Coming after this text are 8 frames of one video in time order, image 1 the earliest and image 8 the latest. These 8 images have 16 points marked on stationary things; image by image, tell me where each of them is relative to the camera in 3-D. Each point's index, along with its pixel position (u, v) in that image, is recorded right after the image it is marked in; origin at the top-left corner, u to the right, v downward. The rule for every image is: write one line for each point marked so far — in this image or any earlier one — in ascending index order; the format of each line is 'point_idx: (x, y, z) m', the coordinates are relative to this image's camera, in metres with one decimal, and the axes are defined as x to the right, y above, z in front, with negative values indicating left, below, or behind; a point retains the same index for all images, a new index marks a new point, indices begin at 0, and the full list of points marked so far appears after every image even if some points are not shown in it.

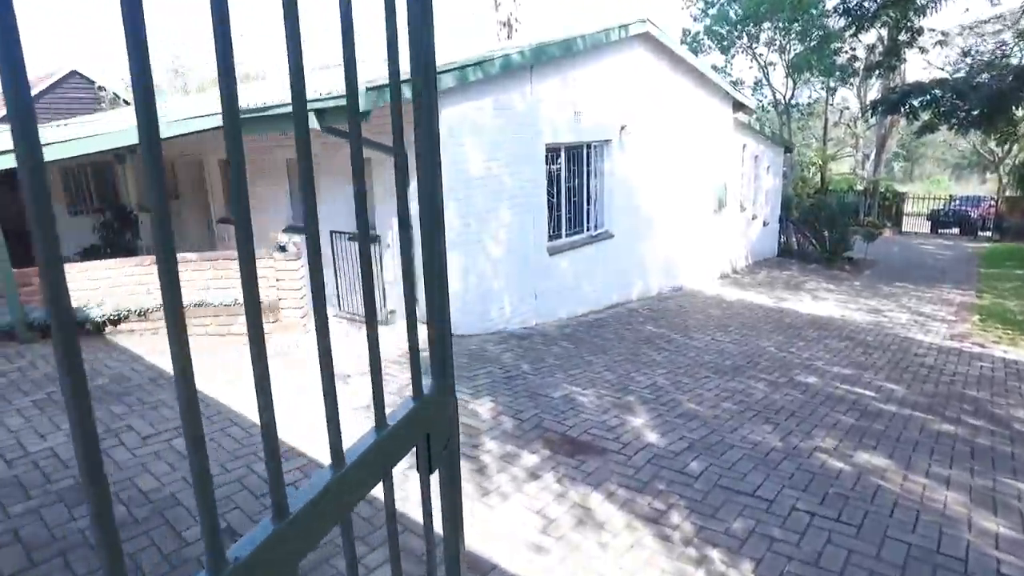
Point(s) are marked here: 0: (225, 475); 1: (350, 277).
0: (-1.8, -1.1, +4.0) m
1: (-2.1, +0.1, +8.6) m
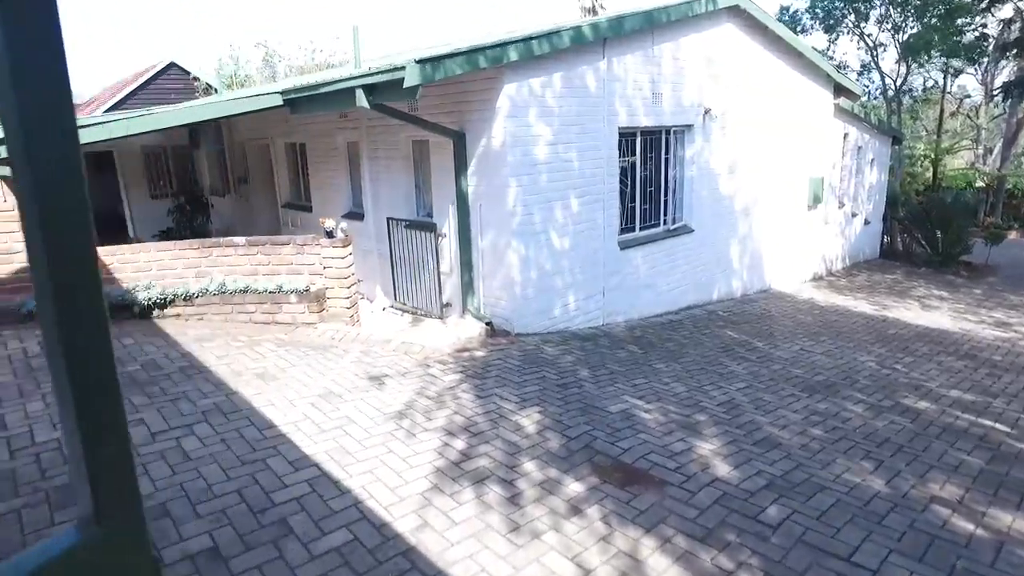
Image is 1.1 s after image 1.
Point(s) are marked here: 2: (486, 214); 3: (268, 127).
0: (-1.6, -1.1, +3.6) m
1: (-1.3, +0.3, +8.2) m
2: (-0.3, +0.8, +6.9) m
3: (-3.8, +2.5, +10.4) m
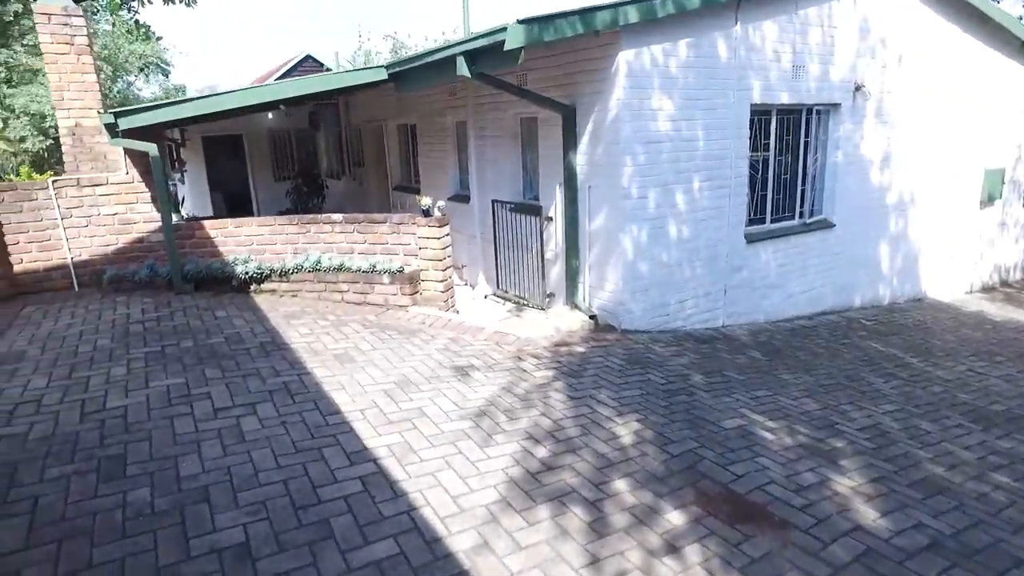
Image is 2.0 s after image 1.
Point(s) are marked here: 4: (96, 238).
0: (-1.2, -0.9, +3.3) m
1: (0.0, +0.4, +7.7) m
2: (+0.8, +0.9, +6.3) m
3: (-2.0, +2.8, +10.3) m
4: (-4.2, +0.5, +6.7) m
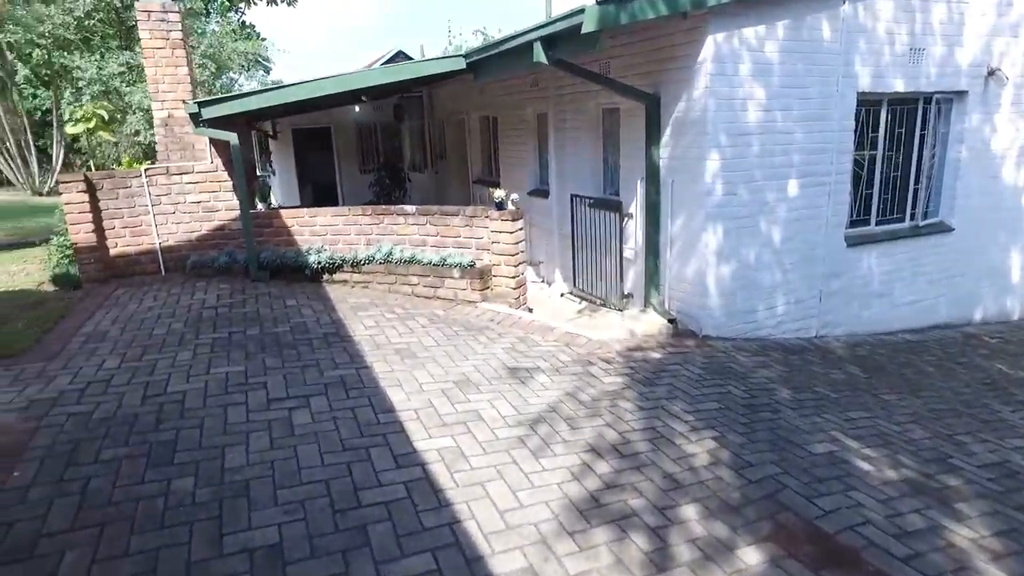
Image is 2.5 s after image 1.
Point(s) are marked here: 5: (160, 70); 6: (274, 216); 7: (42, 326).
0: (-0.9, -0.9, +3.1) m
1: (+0.8, +0.4, +7.4) m
2: (+1.5, +0.9, +5.9) m
3: (-0.7, +2.9, +10.2) m
4: (-3.4, +0.7, +6.9) m
5: (-3.7, +2.3, +6.9) m
6: (-2.4, +0.7, +6.7) m
7: (-3.7, -0.3, +5.3) m
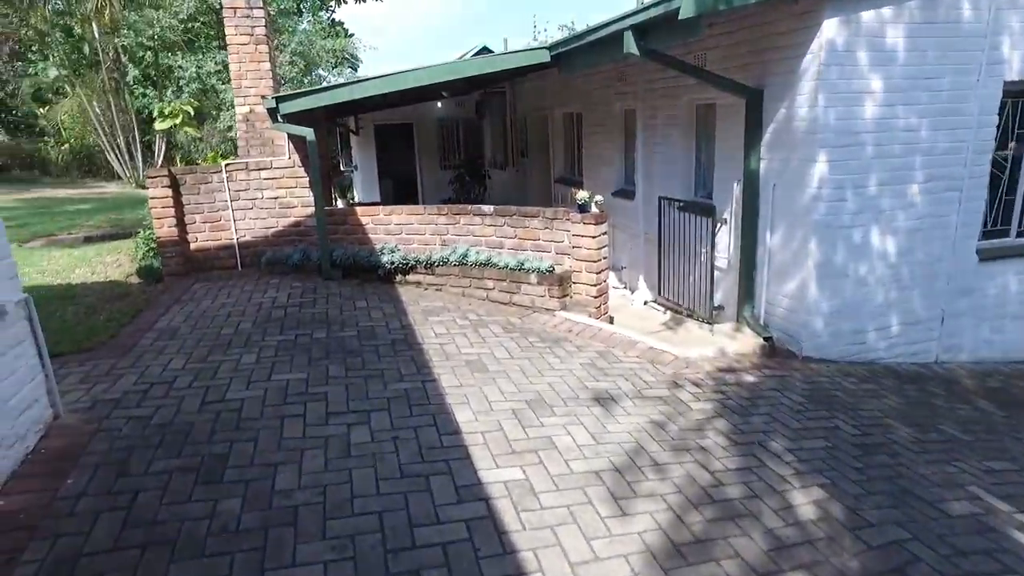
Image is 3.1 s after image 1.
0: (-0.6, -0.9, +2.9) m
1: (+1.7, +0.3, +6.9) m
2: (+2.2, +0.7, +5.3) m
3: (+0.5, +2.8, +9.9) m
4: (-2.6, +0.7, +6.9) m
5: (-2.8, +2.3, +6.9) m
6: (-1.6, +0.8, +6.6) m
7: (-3.1, -0.2, +5.3) m
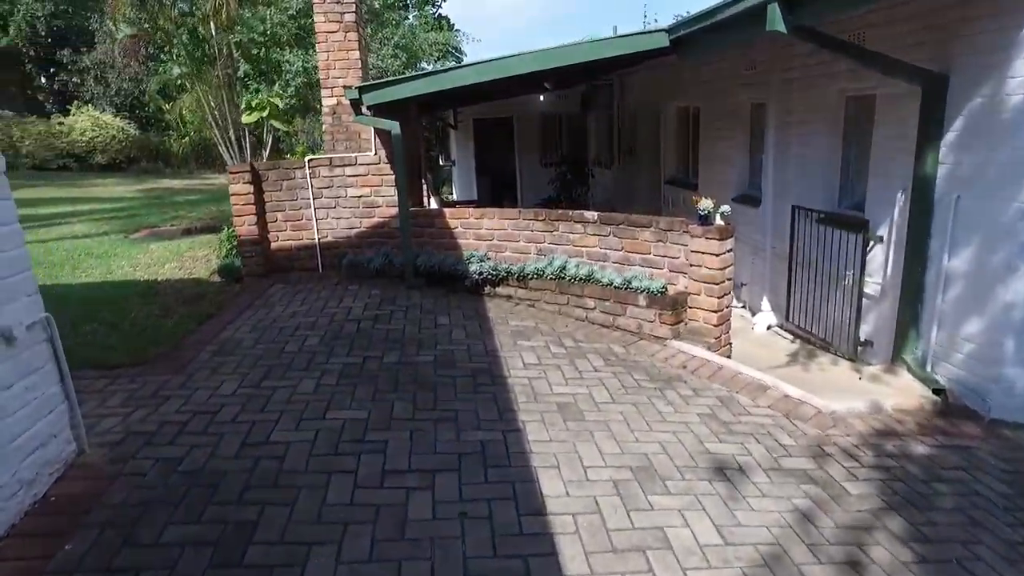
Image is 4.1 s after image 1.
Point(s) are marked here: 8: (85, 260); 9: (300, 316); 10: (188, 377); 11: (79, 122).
0: (-0.3, -1.1, +2.1) m
1: (+2.6, +0.1, +5.8) m
2: (+2.9, +0.5, +4.1) m
3: (+2.0, +2.7, +8.9) m
4: (-1.6, +0.6, +6.4) m
5: (-1.7, +2.3, +6.4) m
6: (-0.7, +0.7, +6.0) m
7: (-2.4, -0.3, +4.9) m
8: (-5.0, +0.3, +7.7) m
9: (-1.6, -0.2, +5.0) m
10: (-1.9, -0.5, +3.9) m
11: (-12.4, +4.7, +18.9) m
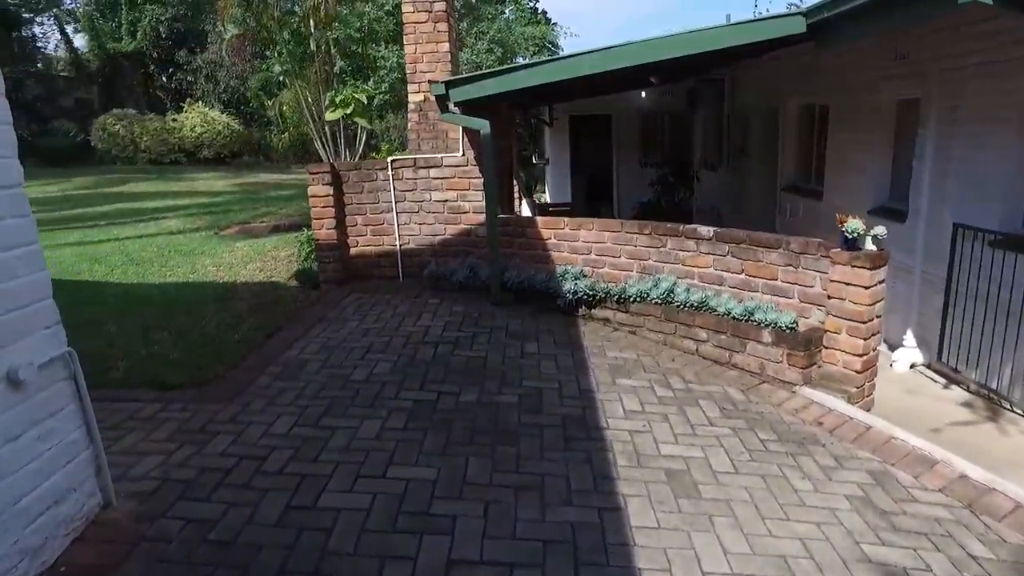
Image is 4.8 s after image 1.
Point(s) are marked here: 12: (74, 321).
0: (-0.1, -1.2, +1.5) m
1: (+3.3, -0.2, +4.8) m
2: (+3.4, +0.2, +3.1) m
3: (+3.2, +2.4, +7.9) m
4: (-0.8, +0.5, +5.9) m
5: (-0.8, +2.2, +5.9) m
6: (+0.1, +0.5, +5.4) m
7: (-1.8, -0.4, +4.6) m
8: (-3.9, +0.3, +7.6) m
9: (-1.0, -0.3, +4.6) m
10: (-1.4, -0.6, +3.4) m
11: (-9.6, +5.1, +19.7) m
12: (-3.4, -0.3, +5.1) m
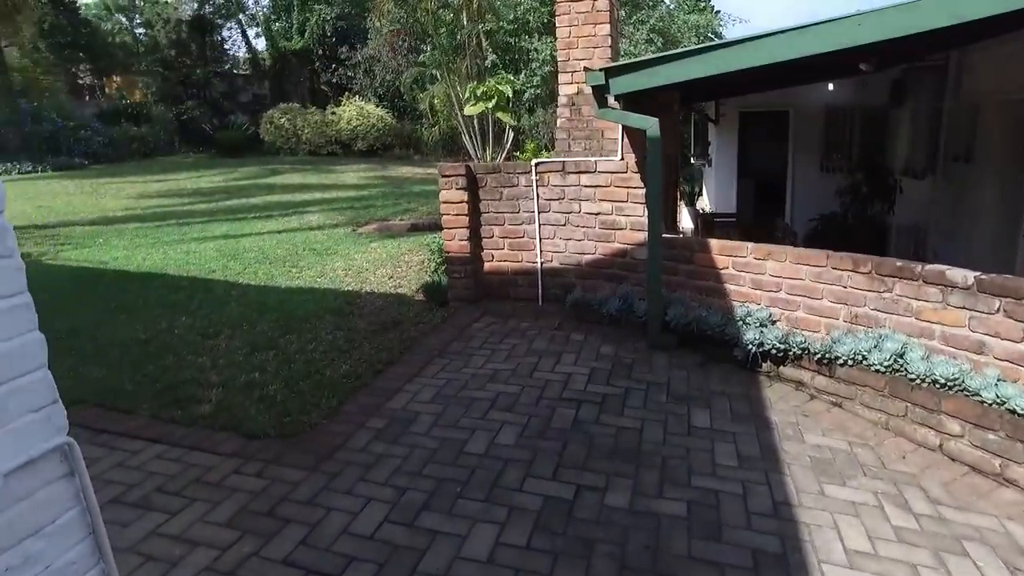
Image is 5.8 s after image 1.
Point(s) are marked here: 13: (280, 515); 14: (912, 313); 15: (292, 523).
0: (+0.1, -1.5, +0.6) m
1: (+4.2, -0.6, +3.0) m
2: (+3.9, -0.3, +1.4) m
3: (+4.9, +2.0, +6.1) m
4: (+0.4, +0.3, +5.0) m
5: (+0.5, +2.0, +5.0) m
6: (+1.2, +0.3, +4.3) m
7: (-0.9, -0.5, +3.9) m
8: (-2.3, +0.3, +7.3) m
9: (-0.1, -0.5, +3.7) m
10: (-0.8, -0.8, +2.7) m
11: (-5.0, +5.4, +20.2) m
12: (-2.3, -0.3, +4.8) m
13: (-0.9, -0.9, +2.5) m
14: (+2.1, -0.1, +3.4) m
15: (-0.8, -0.9, +2.4) m
